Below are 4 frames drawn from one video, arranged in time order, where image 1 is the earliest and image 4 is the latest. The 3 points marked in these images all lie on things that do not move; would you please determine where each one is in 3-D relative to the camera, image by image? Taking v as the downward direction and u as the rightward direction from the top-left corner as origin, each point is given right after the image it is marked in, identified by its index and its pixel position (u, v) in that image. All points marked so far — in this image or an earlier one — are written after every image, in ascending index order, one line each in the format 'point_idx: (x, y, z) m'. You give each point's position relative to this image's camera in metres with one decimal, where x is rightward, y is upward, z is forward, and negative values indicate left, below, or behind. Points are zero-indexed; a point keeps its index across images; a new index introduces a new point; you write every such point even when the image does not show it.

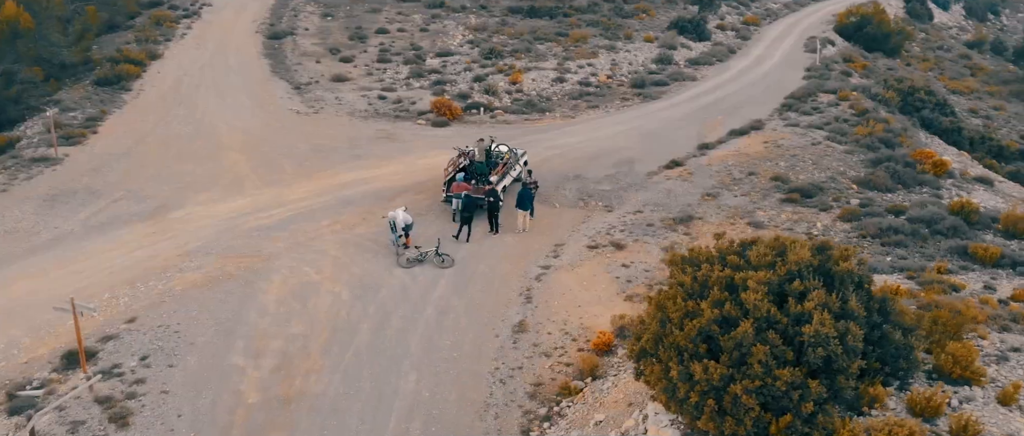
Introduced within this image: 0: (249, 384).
0: (-4.1, -2.5, +10.9) m
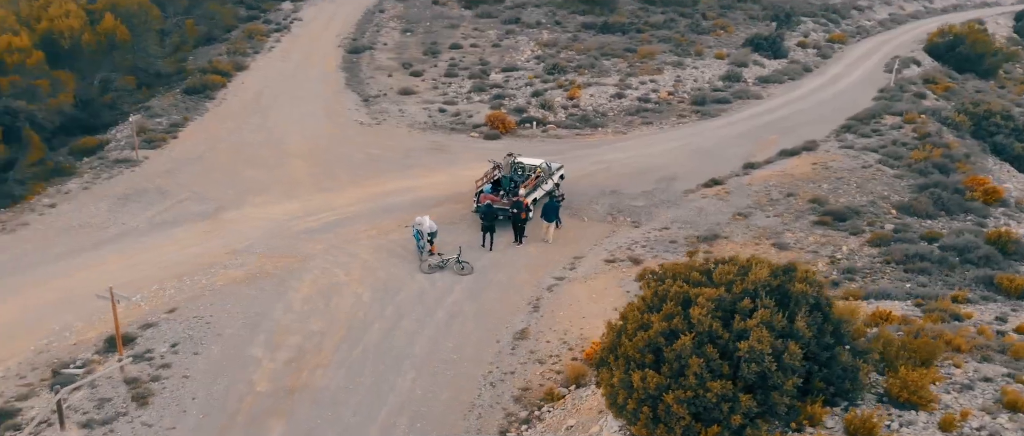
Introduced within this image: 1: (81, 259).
0: (-4.1, -2.5, +11.6) m
1: (-11.1, -1.1, +18.9) m
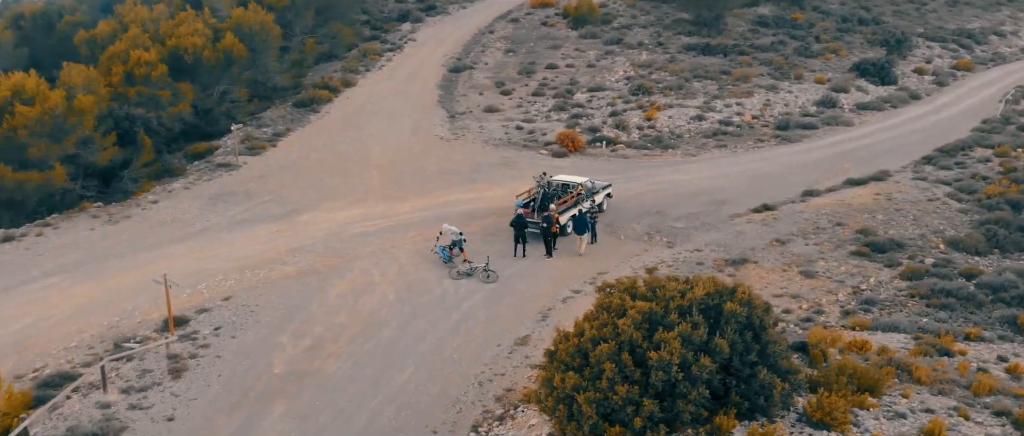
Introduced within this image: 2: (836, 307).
0: (-4.1, -2.5, +12.8) m
1: (-9.9, -0.9, +21.0) m
2: (+5.7, -1.6, +12.7) m
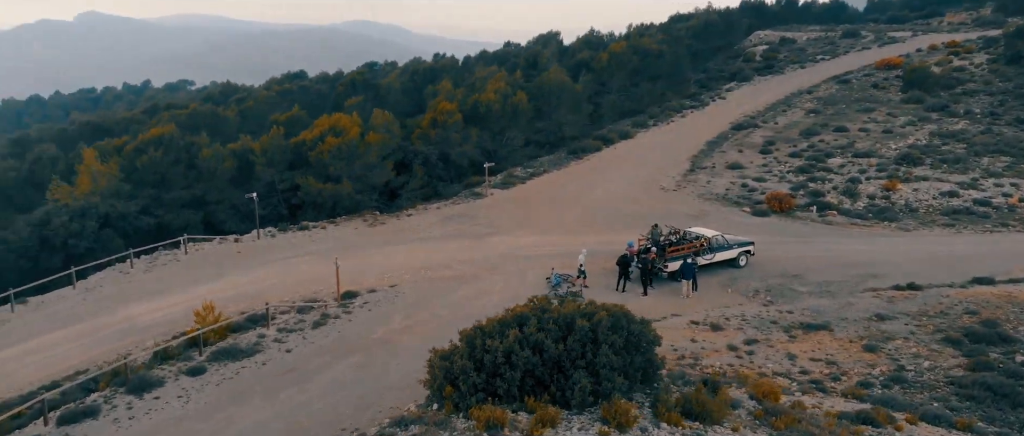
0: (-3.0, -2.6, +16.5) m
1: (-4.5, -1.2, +26.4) m
2: (+5.9, -2.7, +12.3) m
